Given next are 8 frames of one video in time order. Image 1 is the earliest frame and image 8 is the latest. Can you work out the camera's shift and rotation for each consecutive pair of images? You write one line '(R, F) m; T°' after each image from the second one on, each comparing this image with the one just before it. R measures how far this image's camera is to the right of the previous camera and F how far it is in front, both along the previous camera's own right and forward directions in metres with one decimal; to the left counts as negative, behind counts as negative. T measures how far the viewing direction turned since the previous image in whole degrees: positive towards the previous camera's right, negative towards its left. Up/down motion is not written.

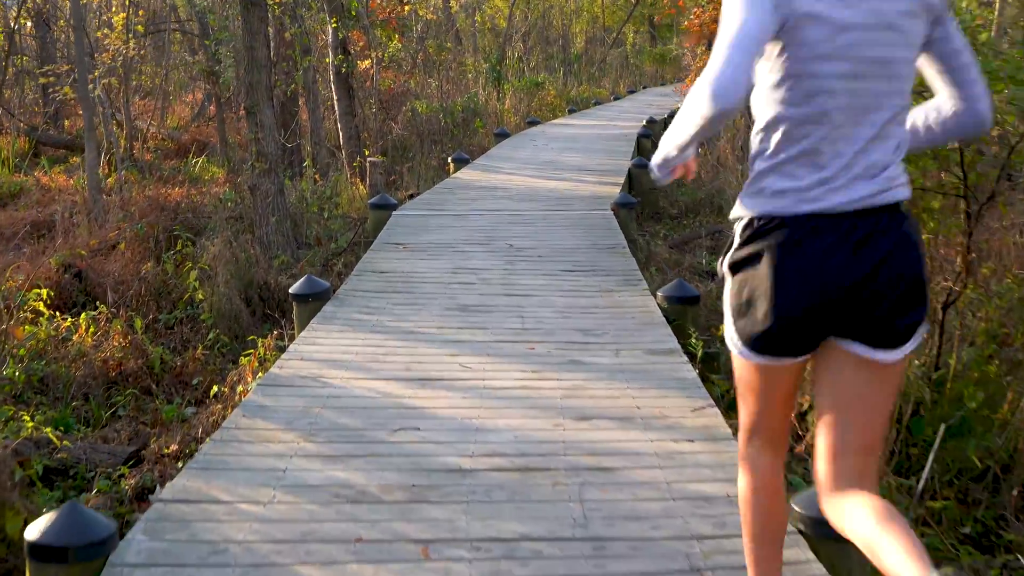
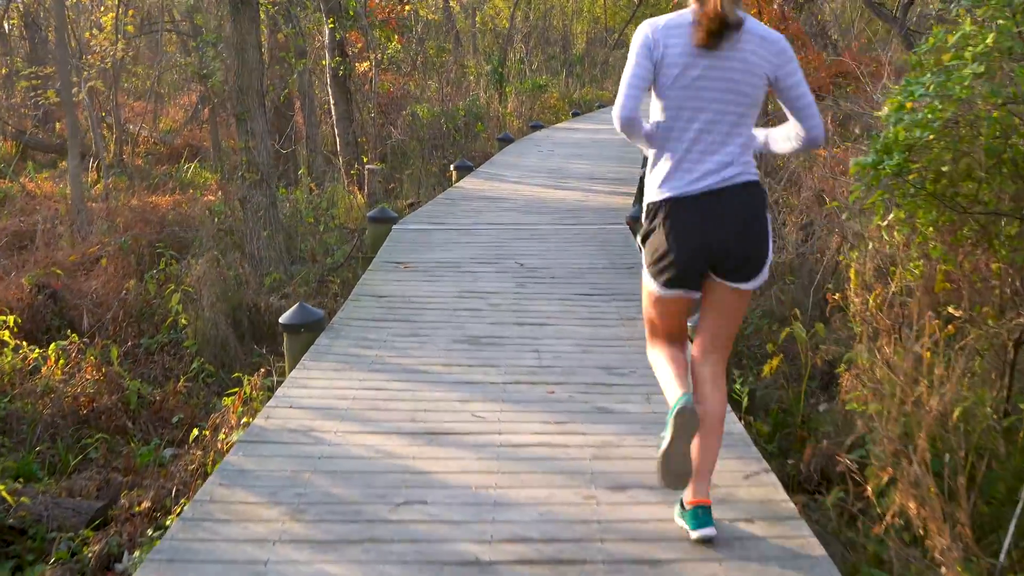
(-0.1, +0.5) m; 0°
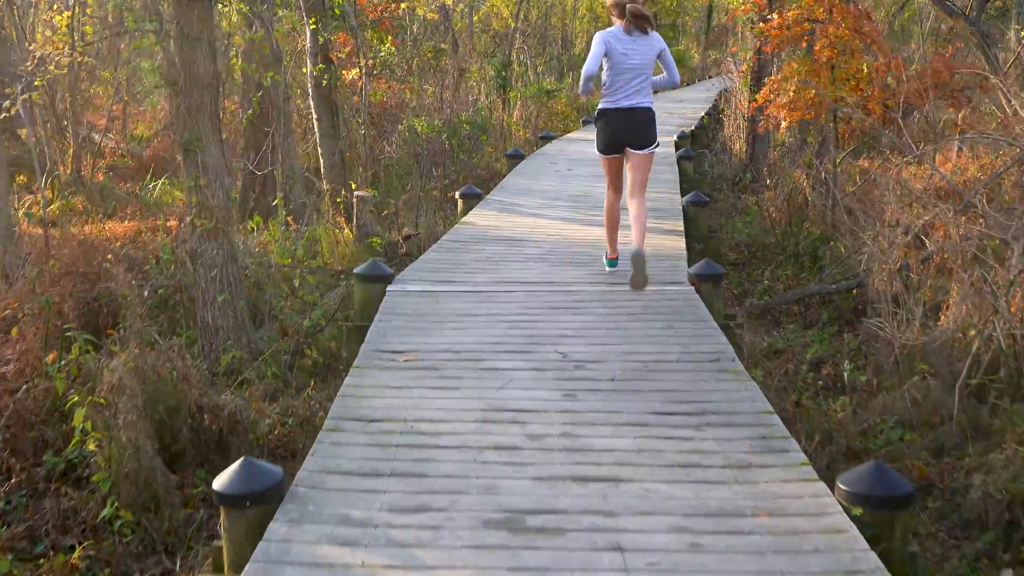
(-0.3, +1.7) m; 0°
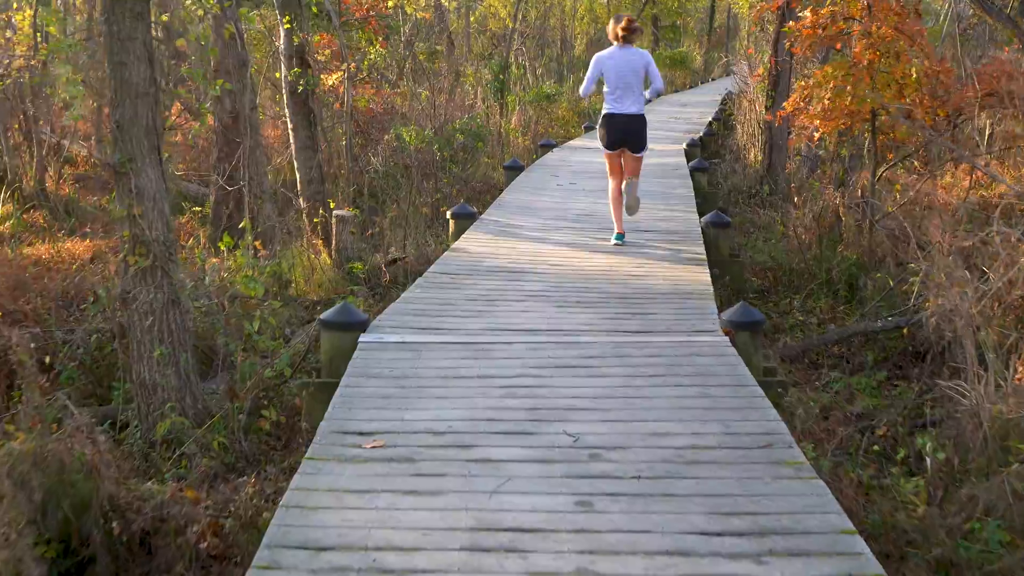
(0.0, +1.0) m; 0°
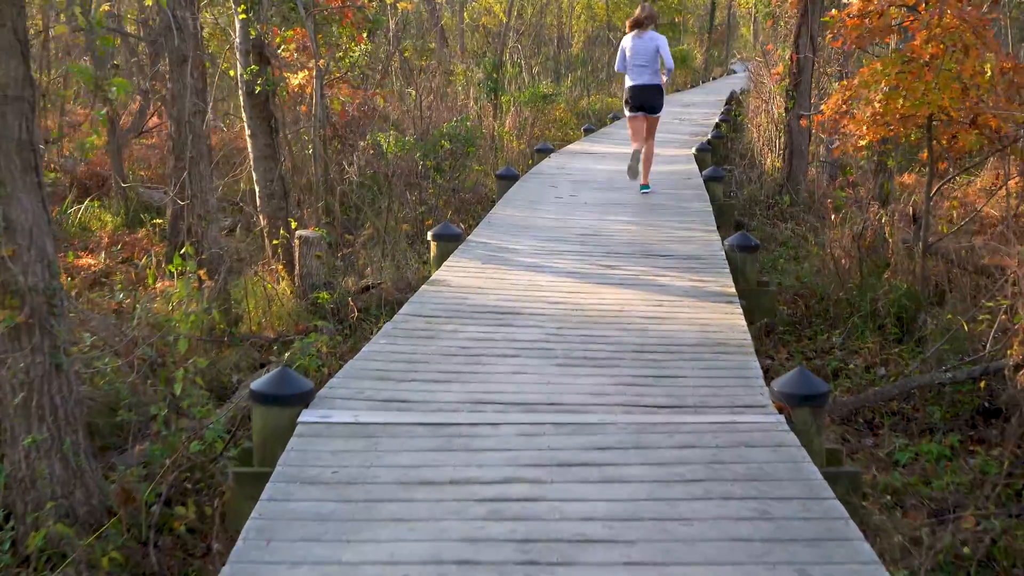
(0.0, +1.2) m; 0°
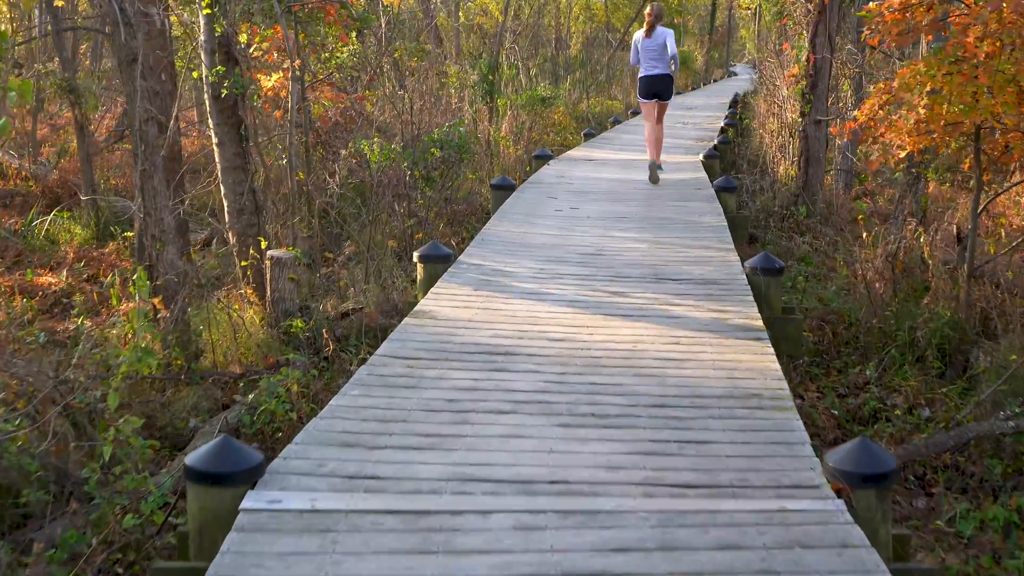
(0.0, +0.7) m; 0°
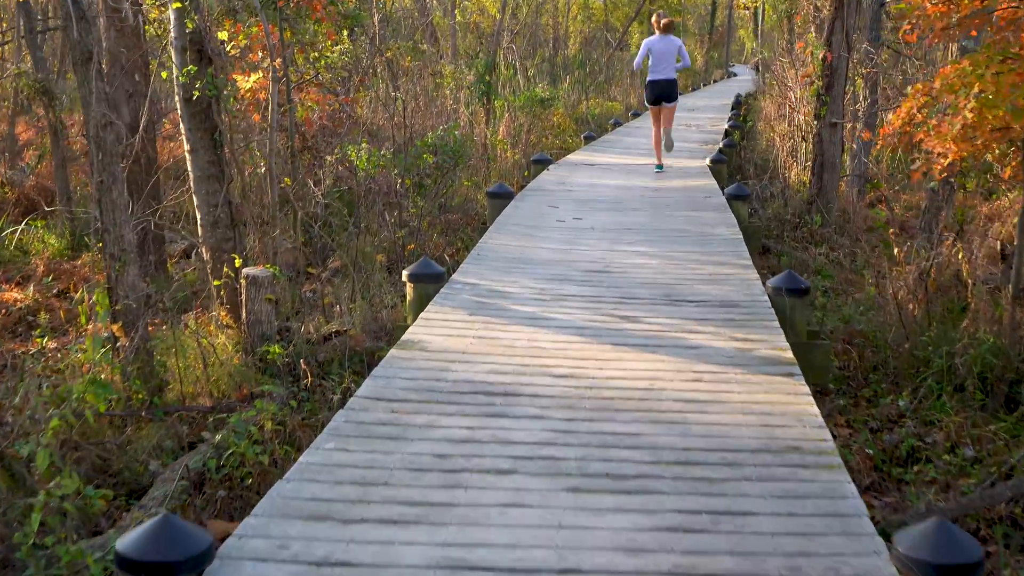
(0.0, +0.6) m; 0°
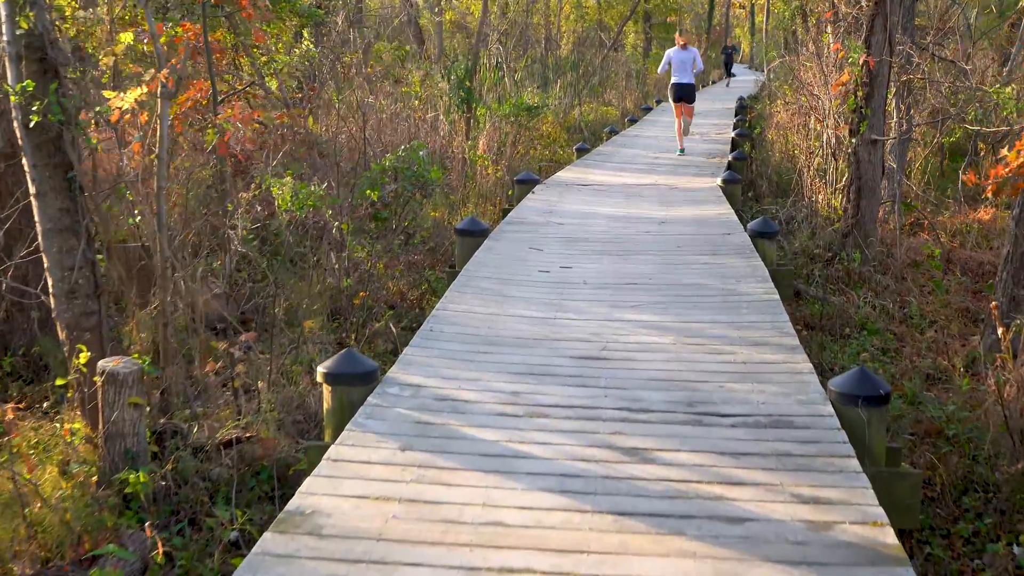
(+0.2, +1.6) m; 0°
